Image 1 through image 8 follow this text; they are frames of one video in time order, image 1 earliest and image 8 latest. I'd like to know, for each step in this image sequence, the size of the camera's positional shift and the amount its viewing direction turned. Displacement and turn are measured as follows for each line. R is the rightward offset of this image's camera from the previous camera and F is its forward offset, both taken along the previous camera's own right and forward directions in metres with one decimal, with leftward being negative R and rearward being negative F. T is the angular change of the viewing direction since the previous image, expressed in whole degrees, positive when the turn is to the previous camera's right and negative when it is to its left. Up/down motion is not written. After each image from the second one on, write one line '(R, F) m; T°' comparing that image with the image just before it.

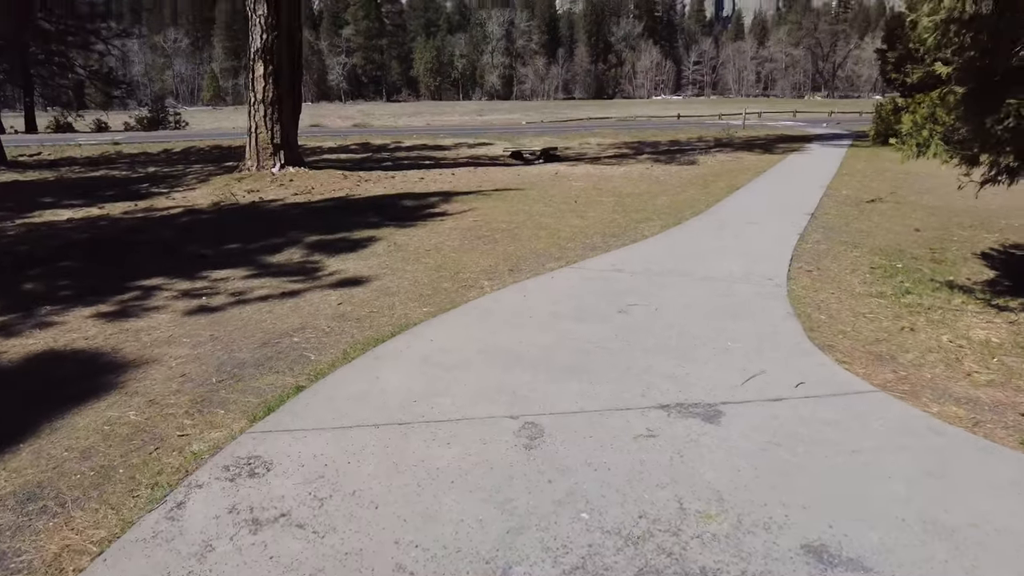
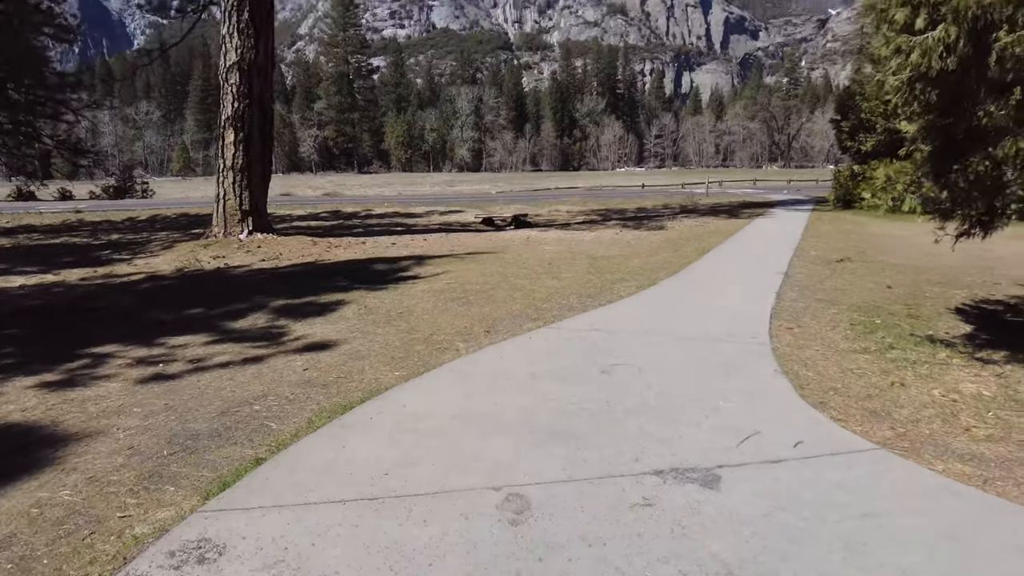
(-0.1, +0.2) m; +3°
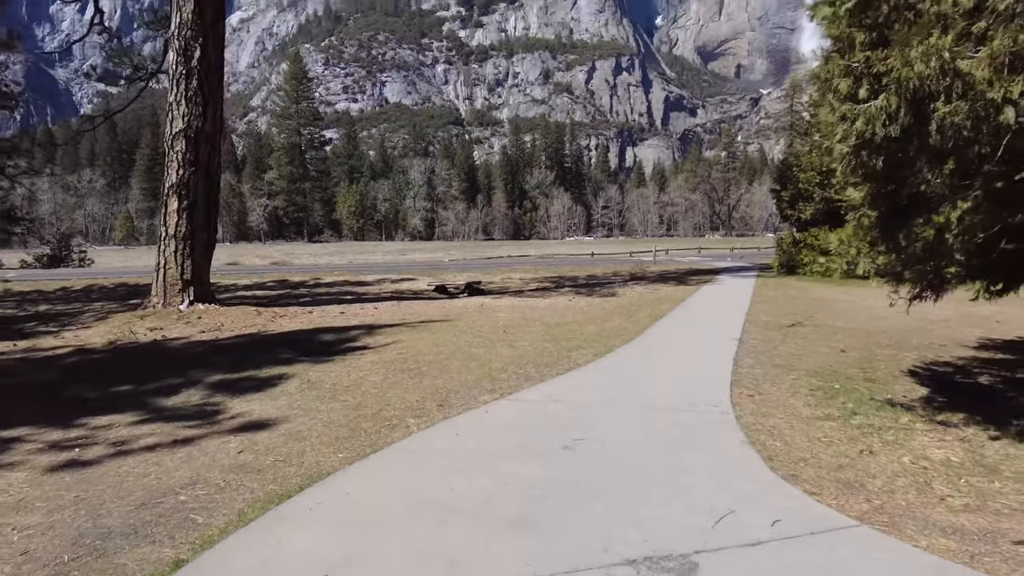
(0.0, +0.2) m; +5°
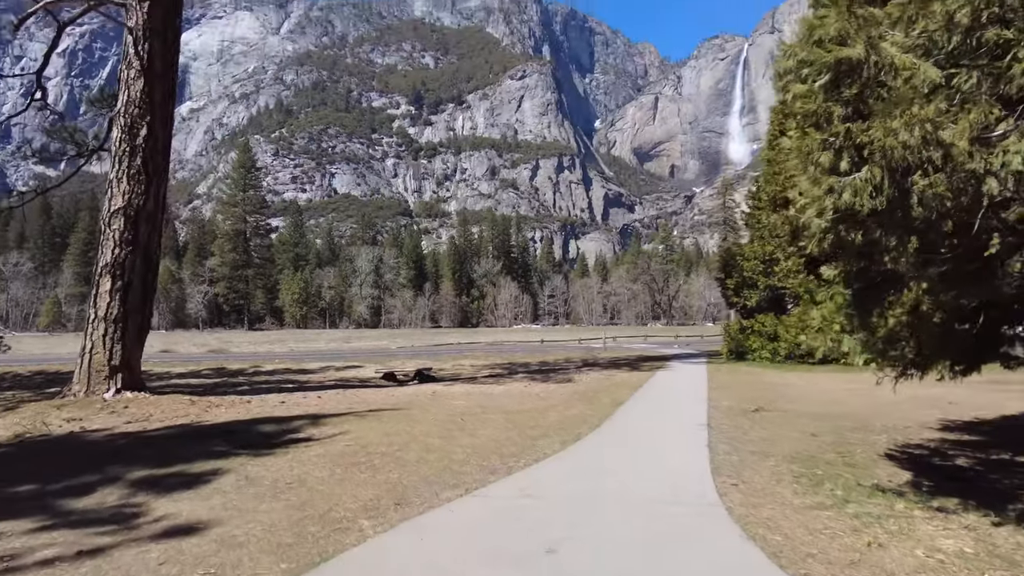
(-0.2, +0.3) m; +5°
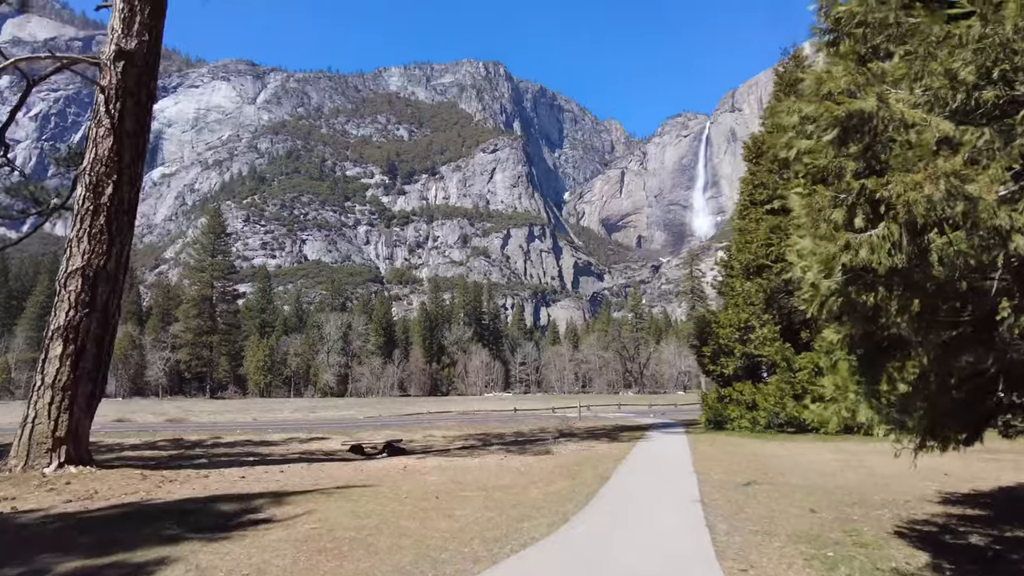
(-0.1, +0.3) m; +3°
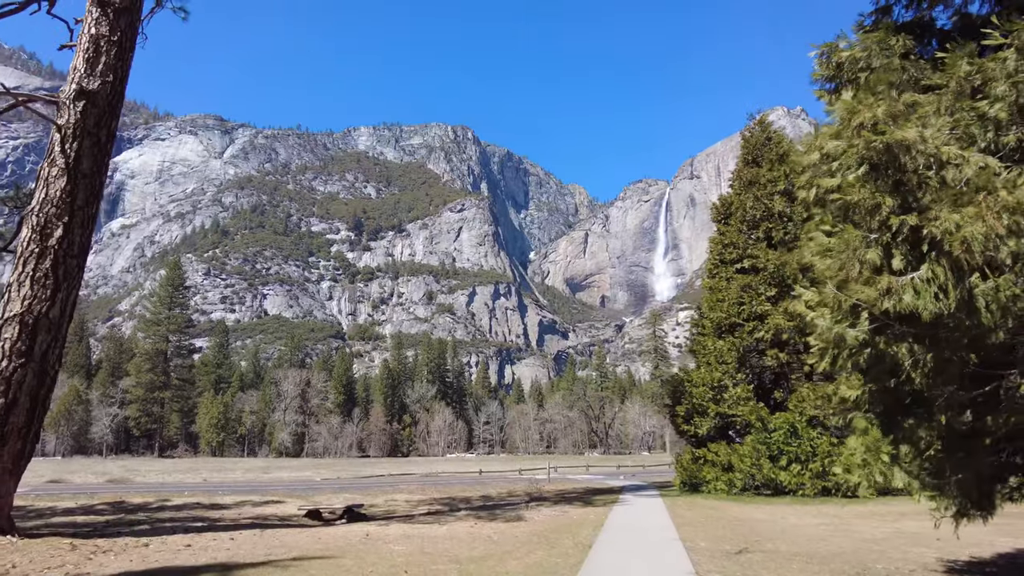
(-0.2, +0.4) m; +3°
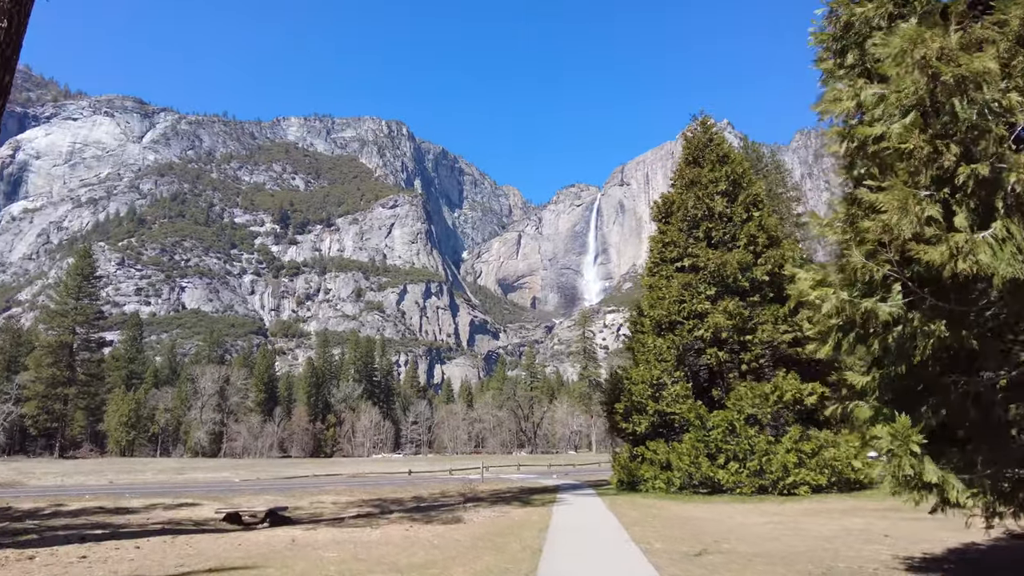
(-0.2, +0.6) m; +7°
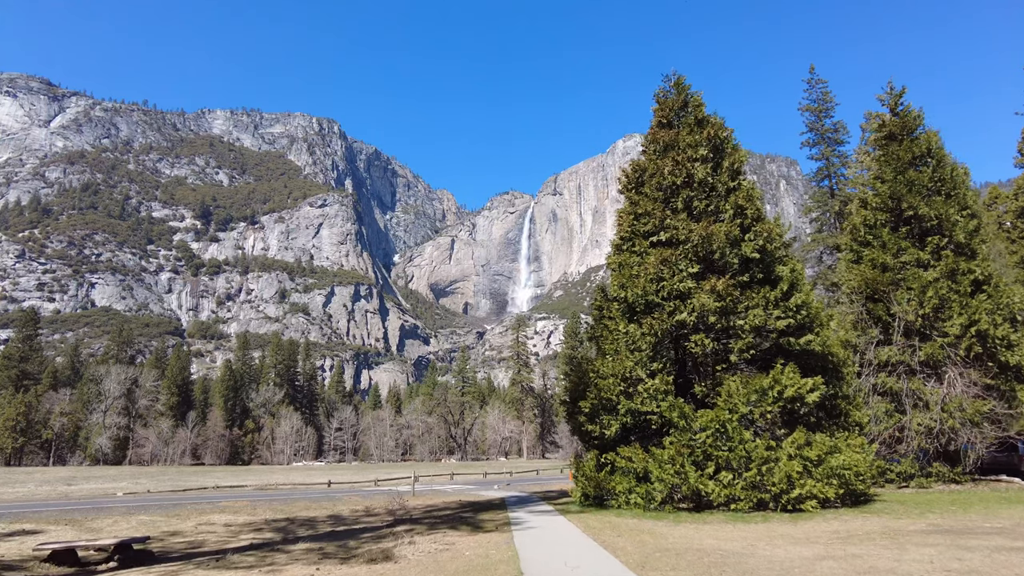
(-0.3, +3.3) m; +6°
